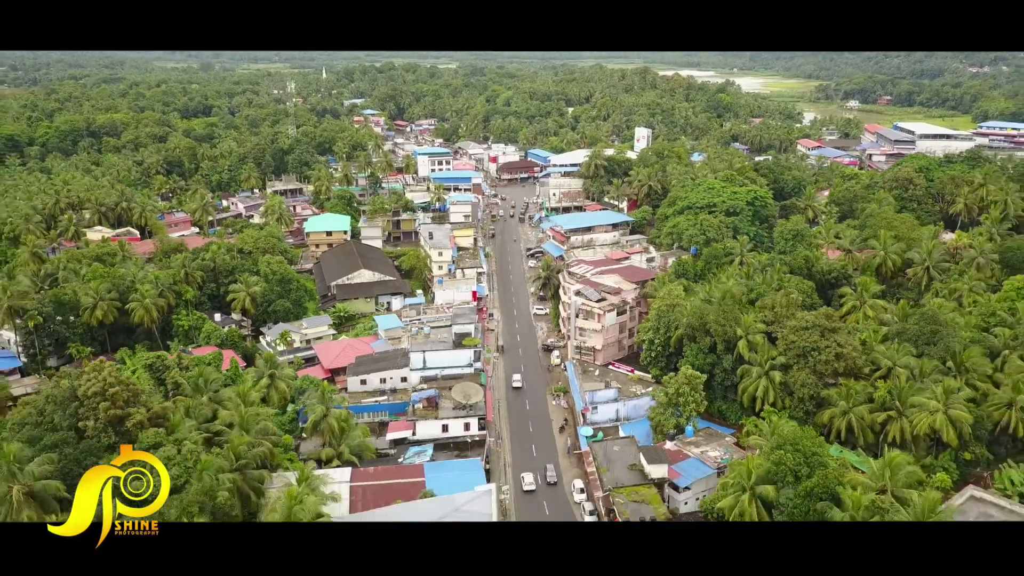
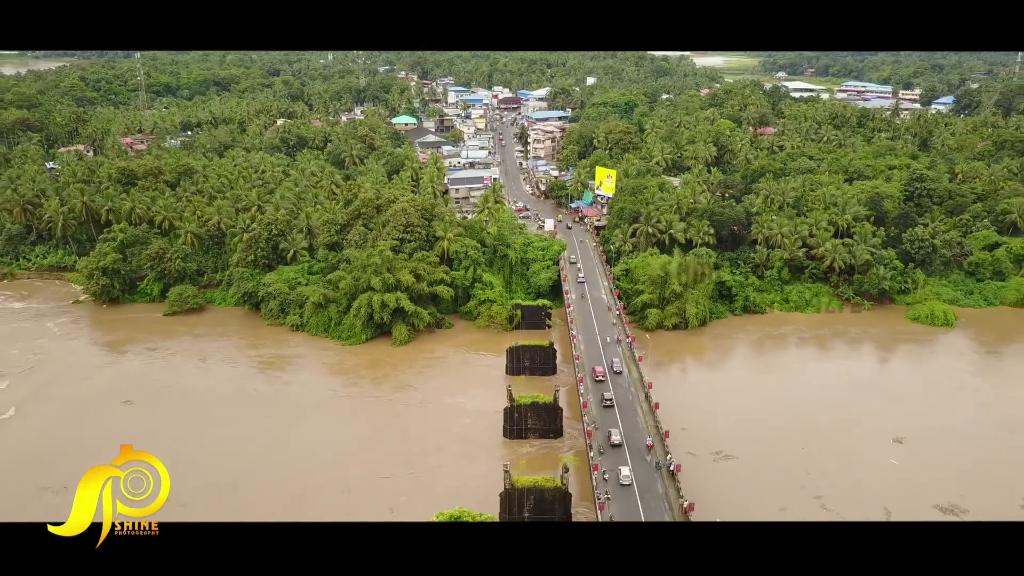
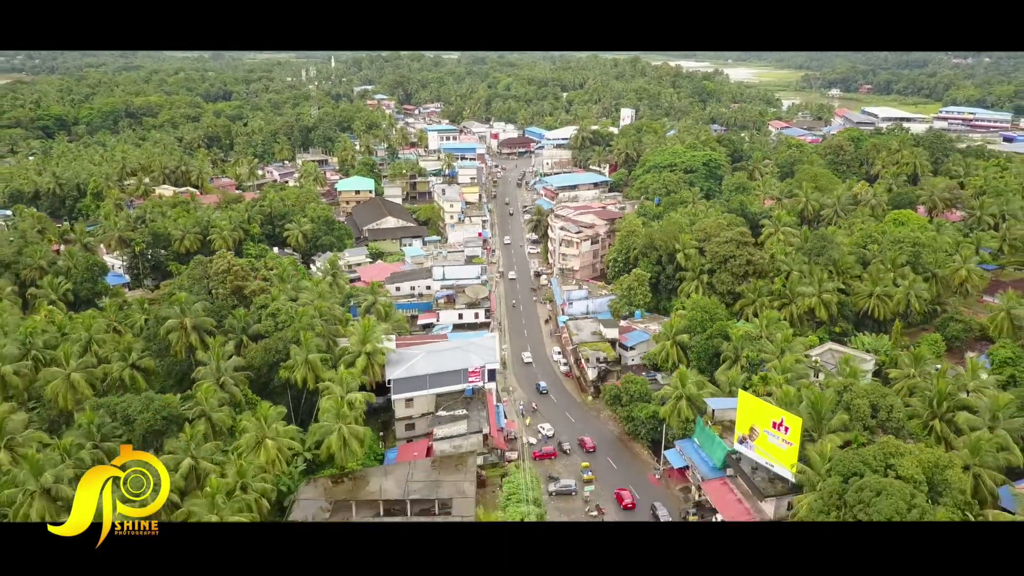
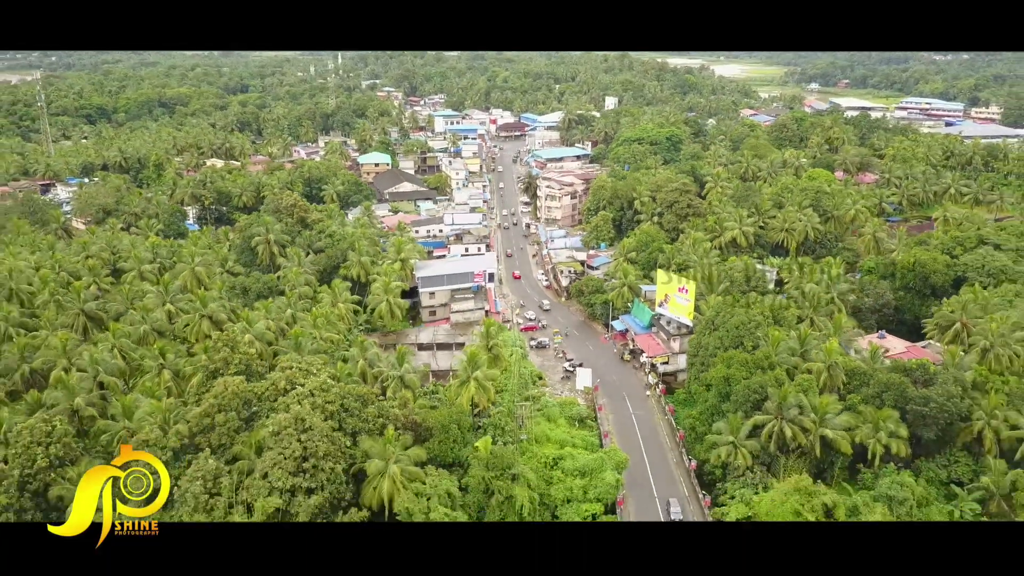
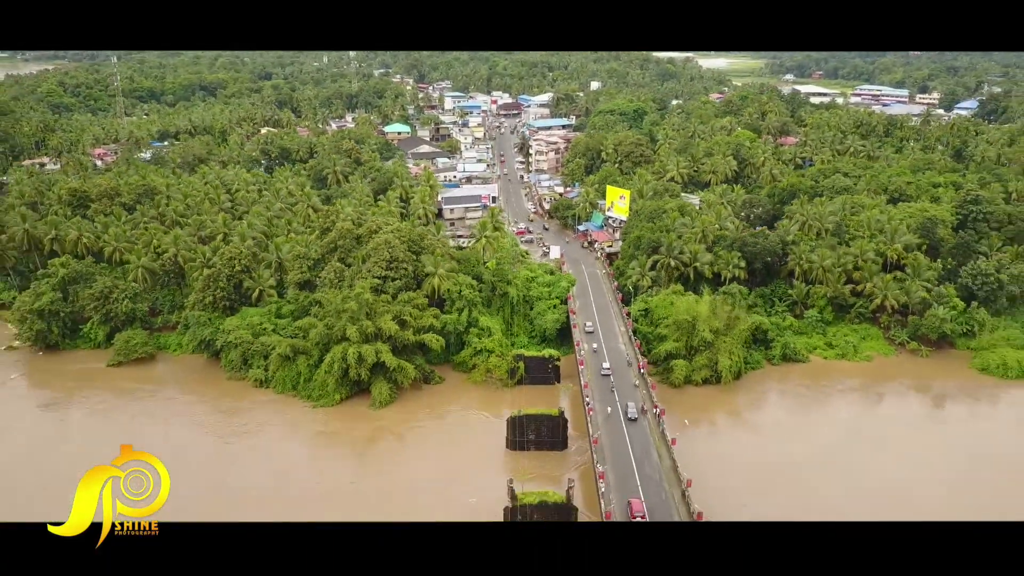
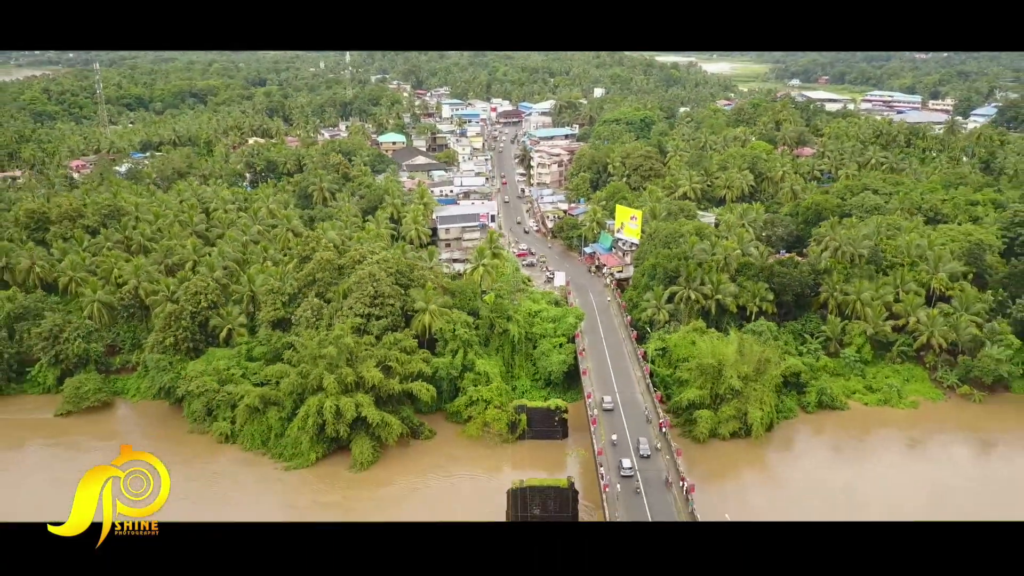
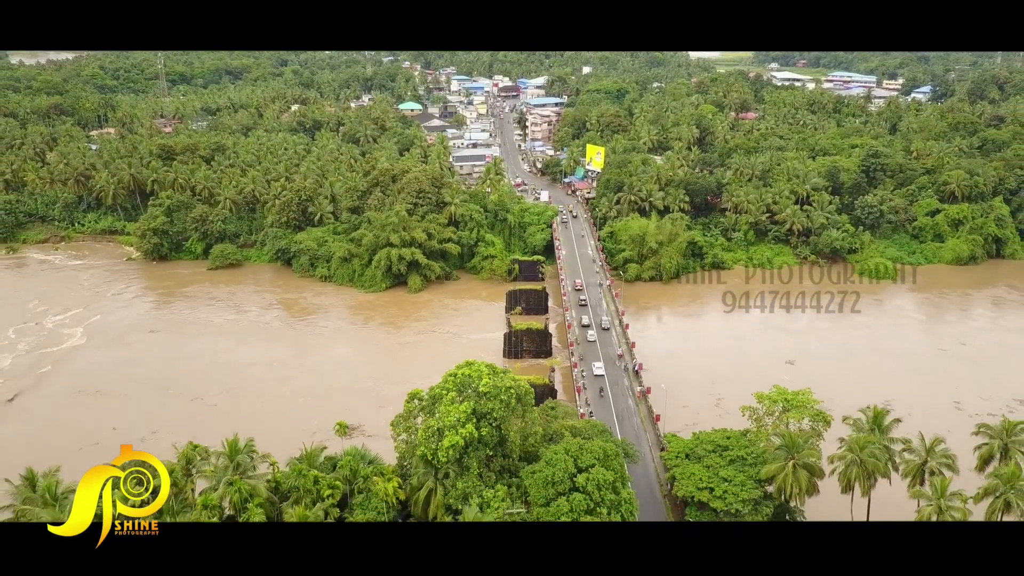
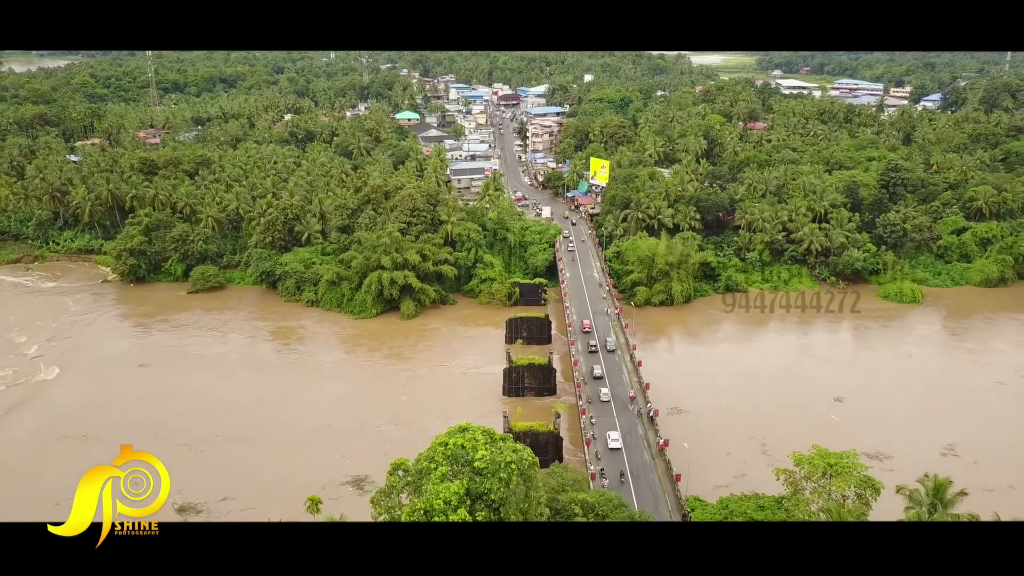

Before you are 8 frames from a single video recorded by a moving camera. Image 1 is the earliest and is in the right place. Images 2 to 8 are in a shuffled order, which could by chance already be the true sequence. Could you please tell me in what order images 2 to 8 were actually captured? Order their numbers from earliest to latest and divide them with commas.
3, 4, 6, 5, 2, 8, 7
